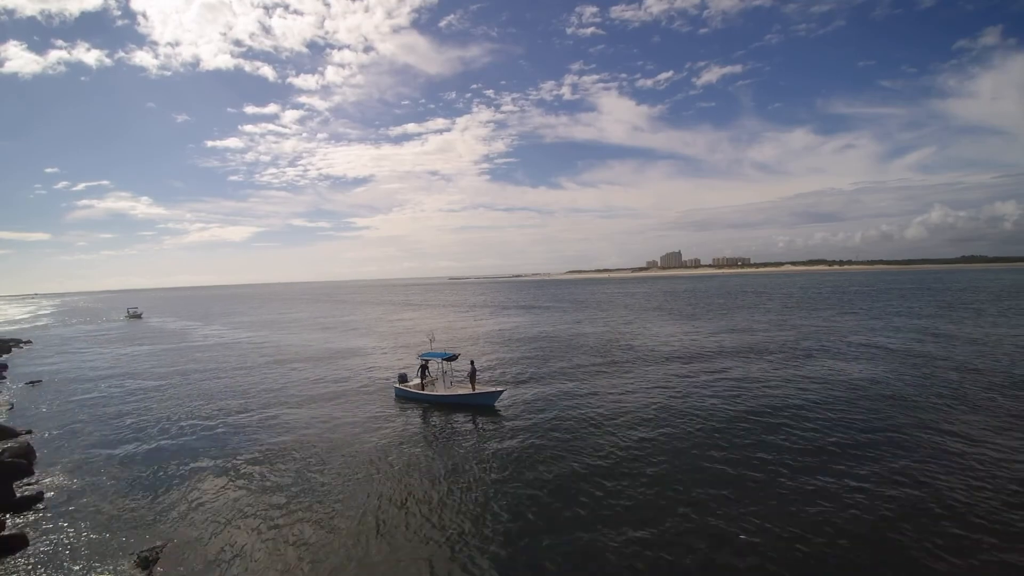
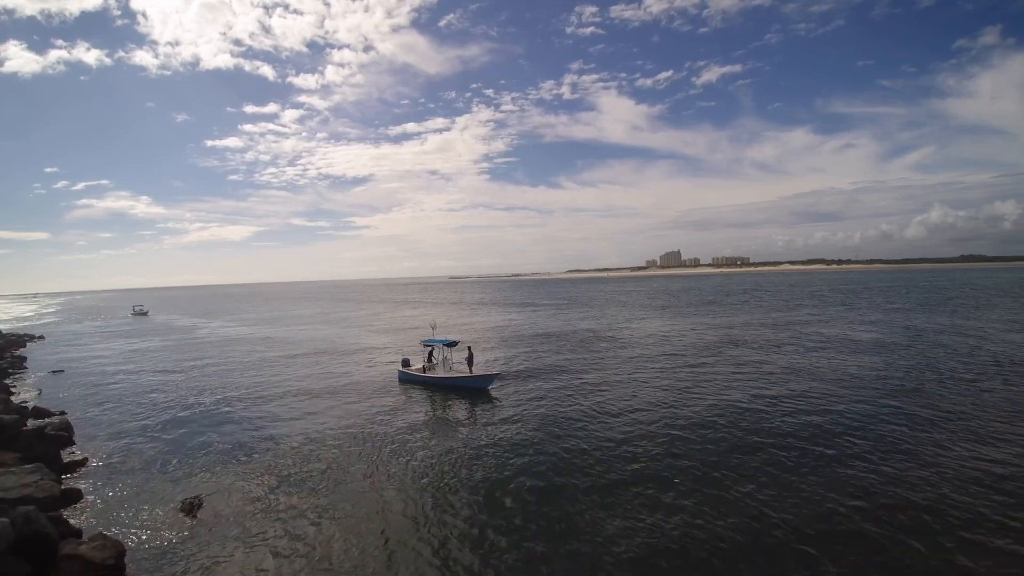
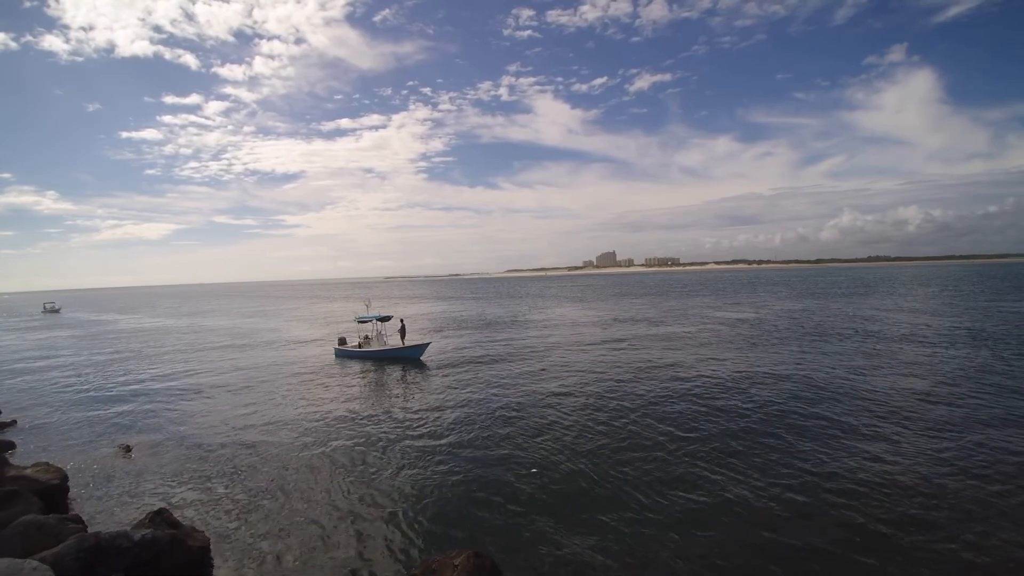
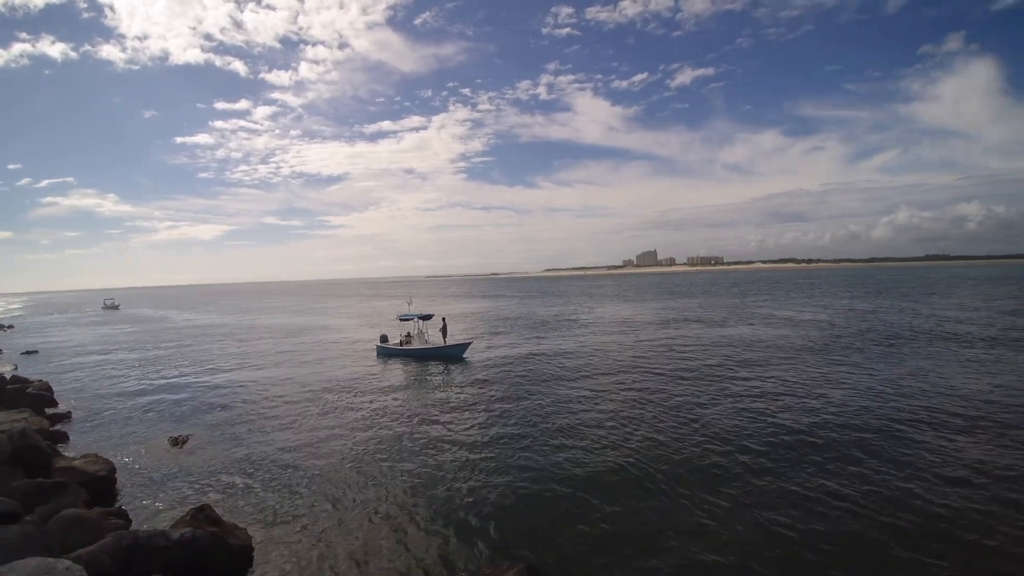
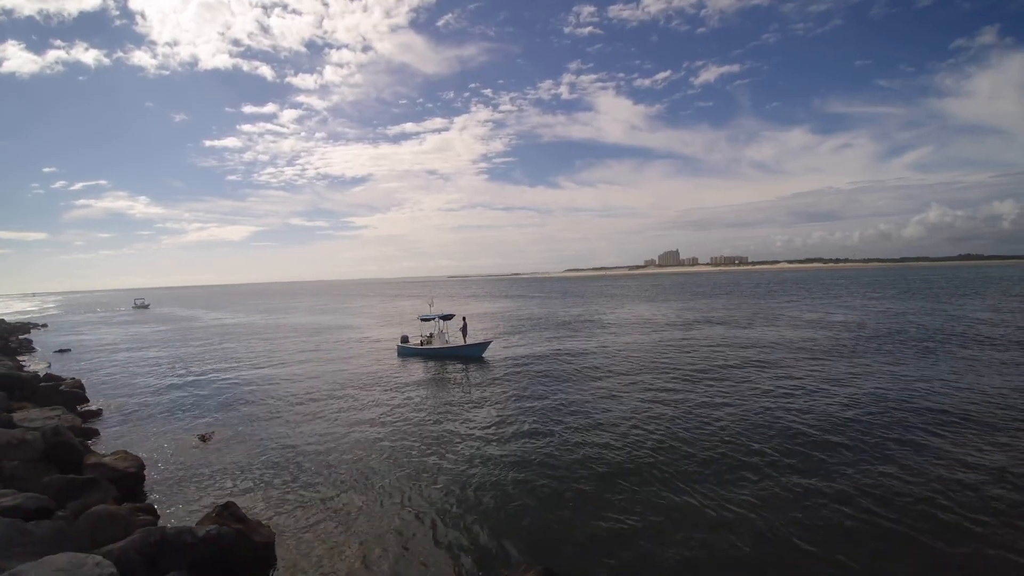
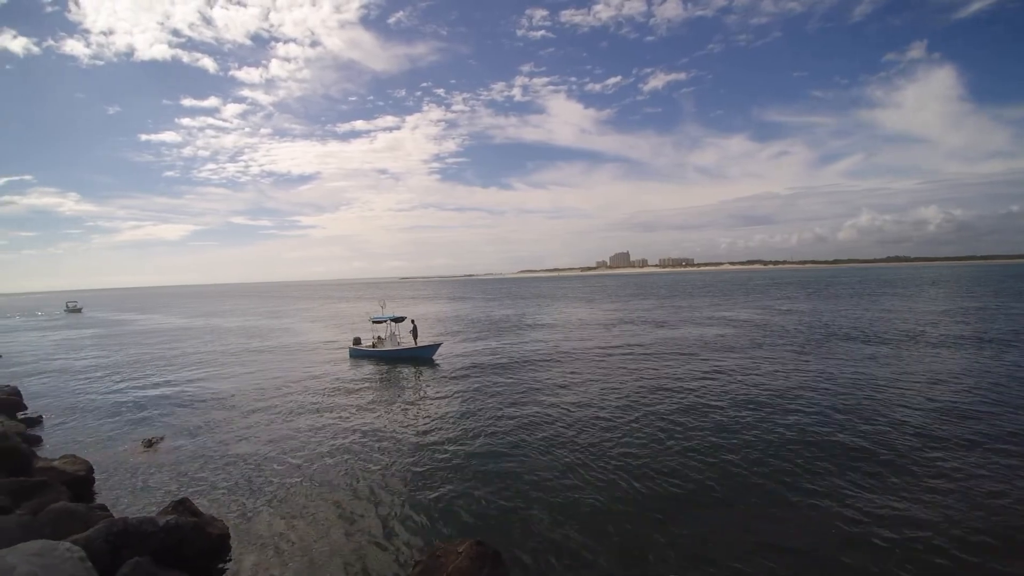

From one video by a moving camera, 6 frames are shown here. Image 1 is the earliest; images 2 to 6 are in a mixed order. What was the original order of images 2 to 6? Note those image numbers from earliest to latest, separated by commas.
2, 5, 4, 3, 6
